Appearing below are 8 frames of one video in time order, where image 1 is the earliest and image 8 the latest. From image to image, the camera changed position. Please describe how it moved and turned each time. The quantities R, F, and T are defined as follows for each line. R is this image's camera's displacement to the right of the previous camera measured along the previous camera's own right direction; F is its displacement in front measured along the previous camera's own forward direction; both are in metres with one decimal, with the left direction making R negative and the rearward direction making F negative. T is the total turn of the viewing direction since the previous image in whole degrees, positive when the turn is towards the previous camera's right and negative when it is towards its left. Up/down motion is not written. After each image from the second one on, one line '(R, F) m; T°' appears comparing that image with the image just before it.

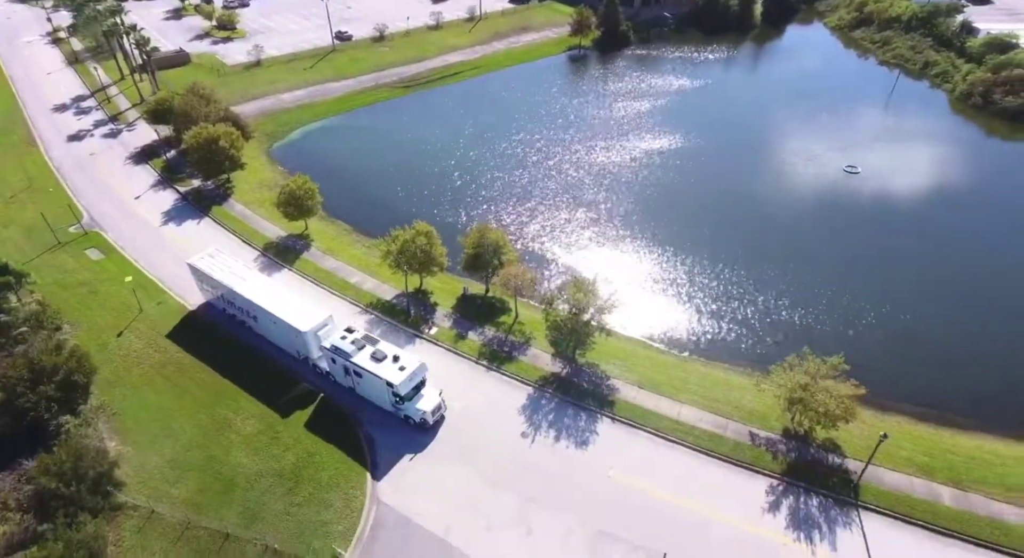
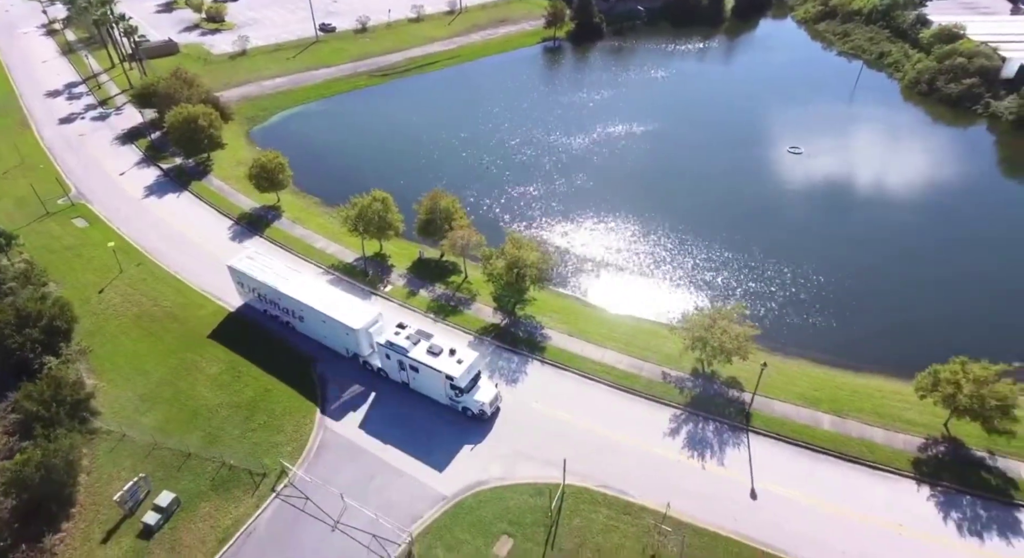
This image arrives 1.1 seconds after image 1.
(+3.7, -3.5) m; 0°
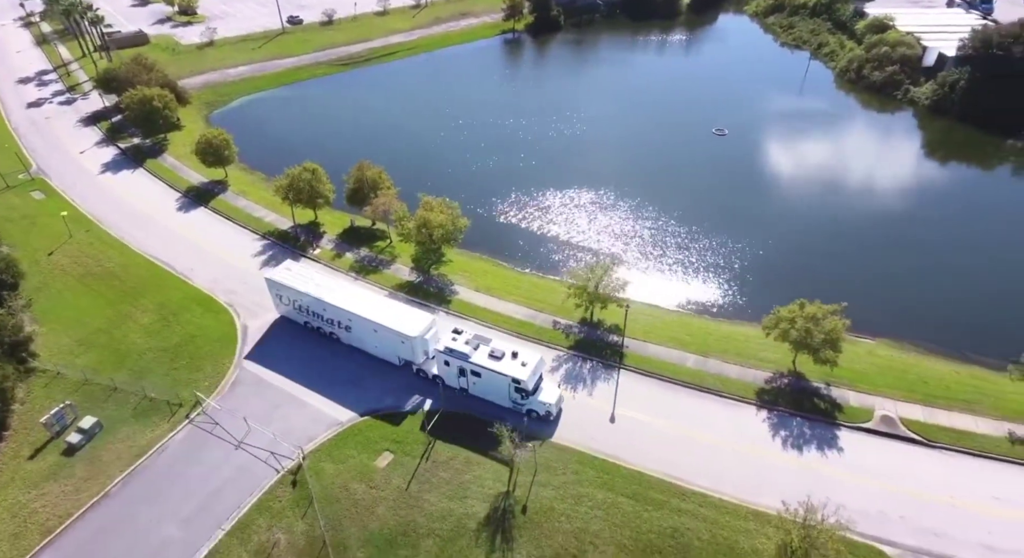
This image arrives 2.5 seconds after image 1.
(+6.0, -3.5) m; 0°
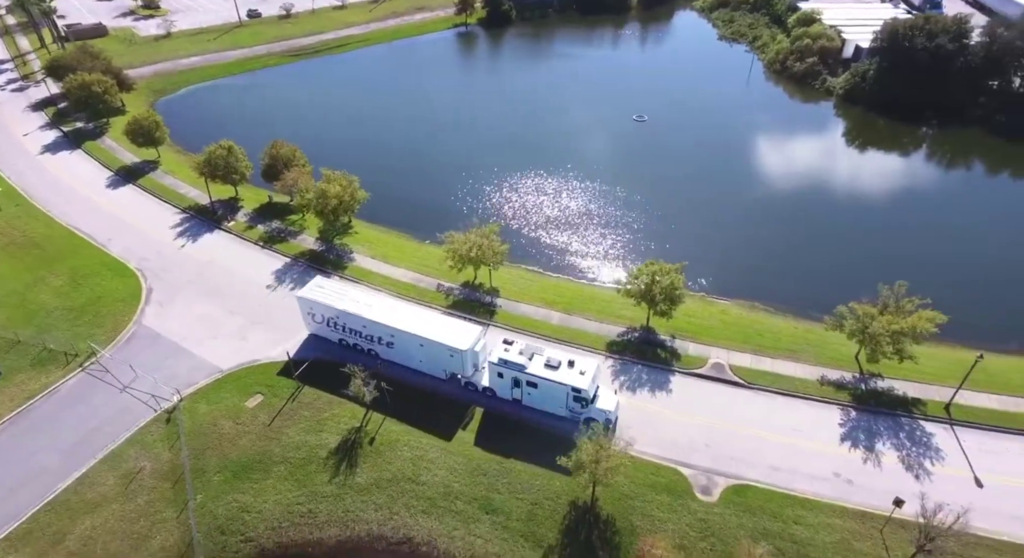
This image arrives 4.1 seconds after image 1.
(+7.6, -2.9) m; 0°
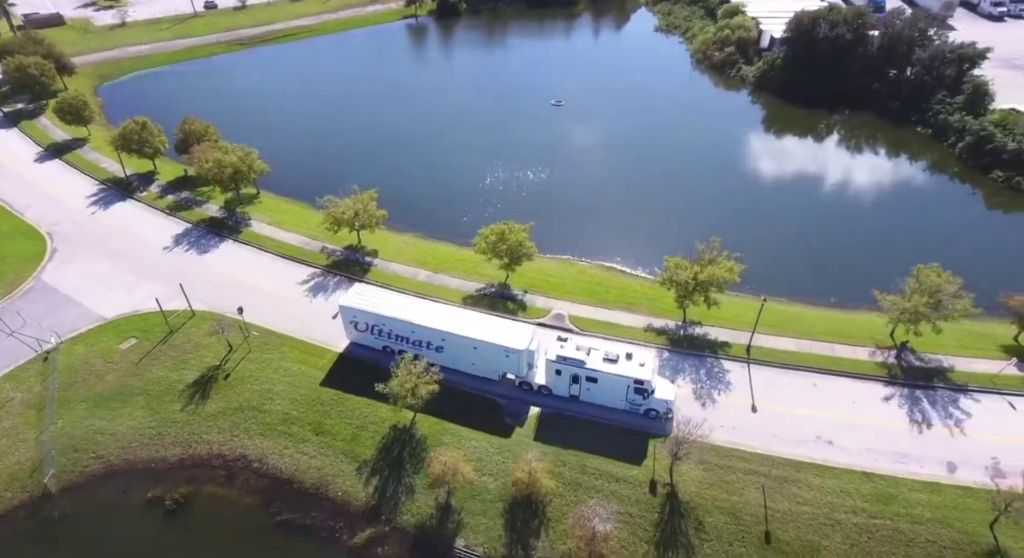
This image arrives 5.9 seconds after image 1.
(+8.8, -3.2) m; 0°
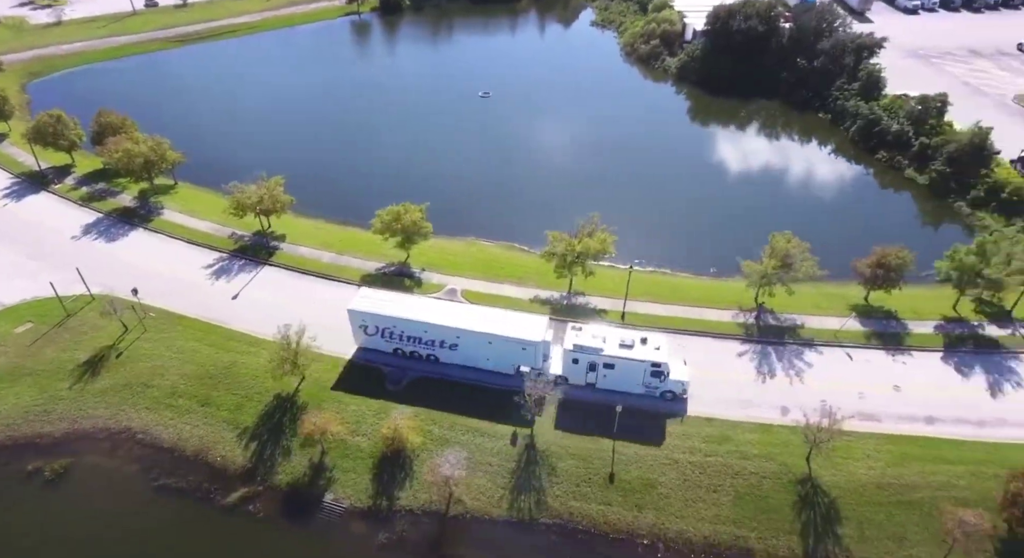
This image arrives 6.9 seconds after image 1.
(+5.5, -1.9) m; +2°
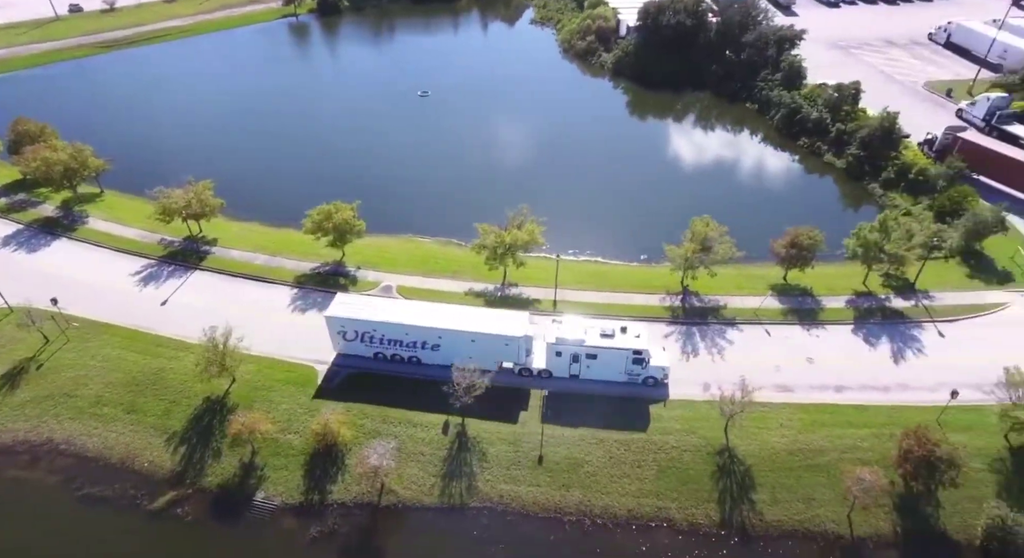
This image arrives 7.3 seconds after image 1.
(+2.0, -0.6) m; +4°
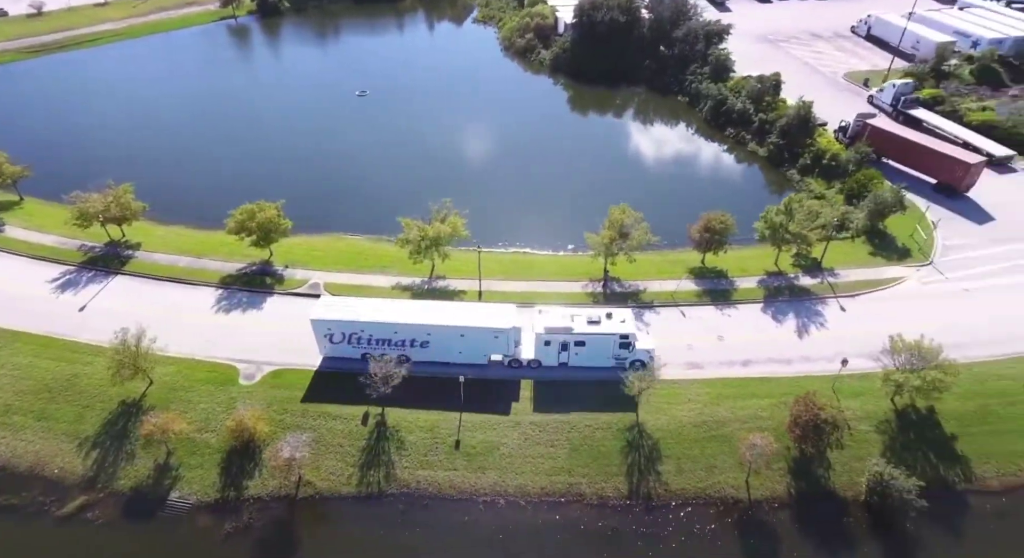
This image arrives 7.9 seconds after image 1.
(+2.9, -0.7) m; +3°
